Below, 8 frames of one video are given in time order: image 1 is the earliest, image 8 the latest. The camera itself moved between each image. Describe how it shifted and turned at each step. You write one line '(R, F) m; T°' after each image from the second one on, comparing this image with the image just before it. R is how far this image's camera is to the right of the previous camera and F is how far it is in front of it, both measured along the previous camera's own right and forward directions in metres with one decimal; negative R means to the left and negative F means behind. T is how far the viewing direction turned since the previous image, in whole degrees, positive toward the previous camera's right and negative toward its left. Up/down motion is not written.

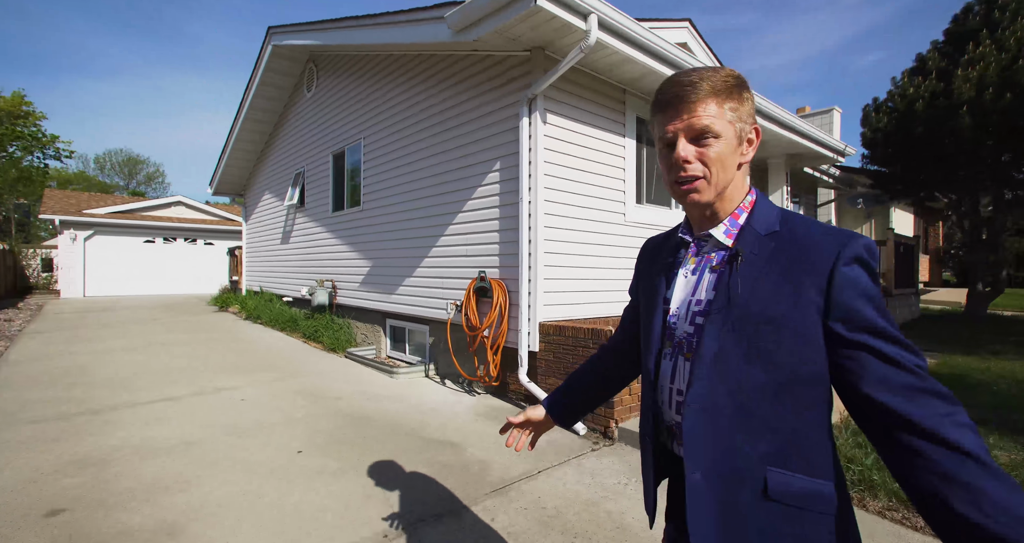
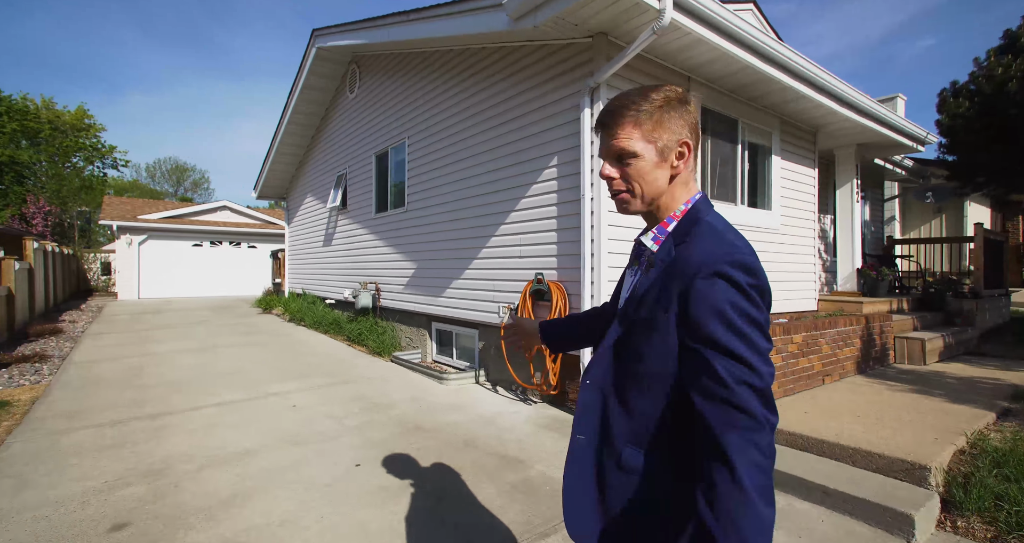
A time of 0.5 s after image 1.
(-0.2, +0.2) m; -4°
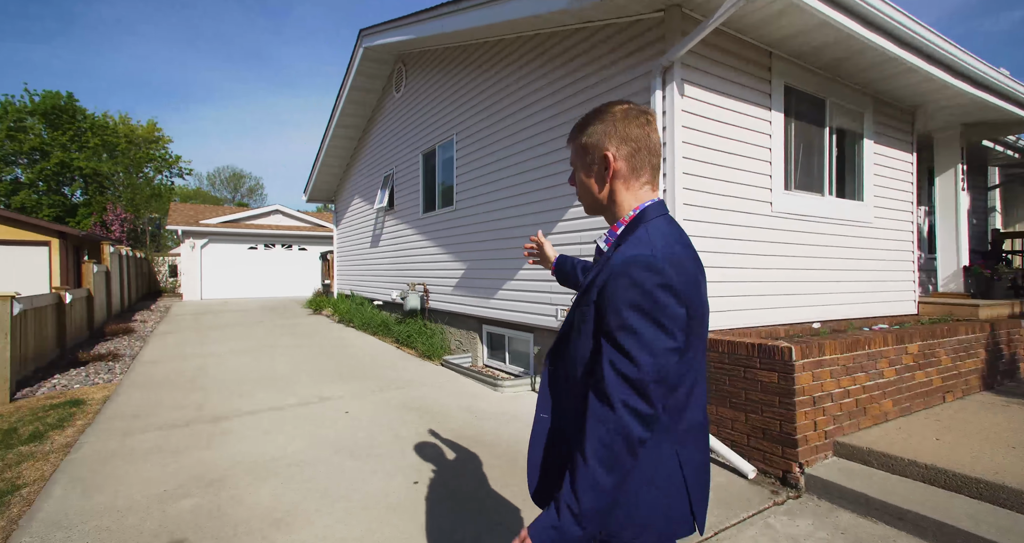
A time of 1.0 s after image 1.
(-0.2, +0.3) m; -5°
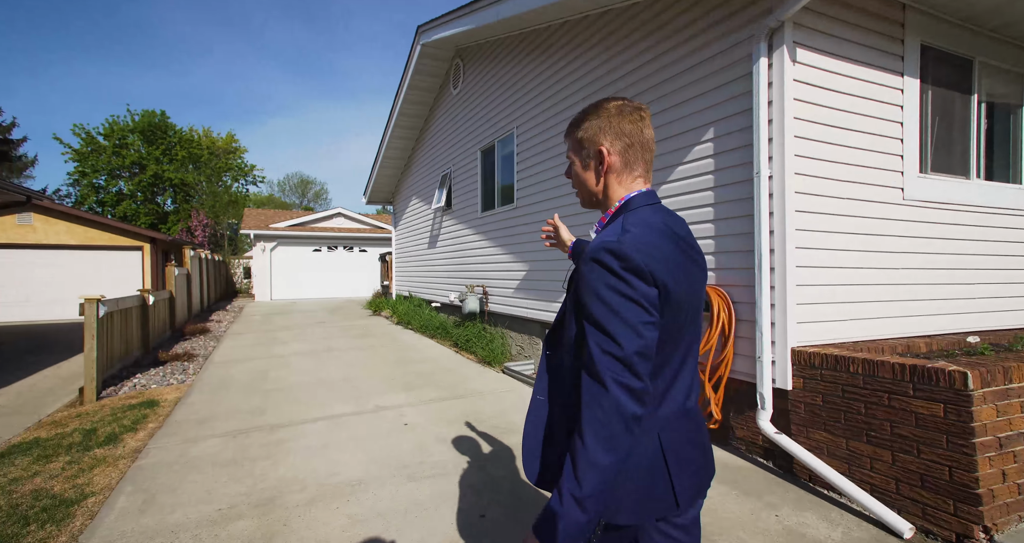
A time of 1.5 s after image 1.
(-0.2, +0.4) m; -7°
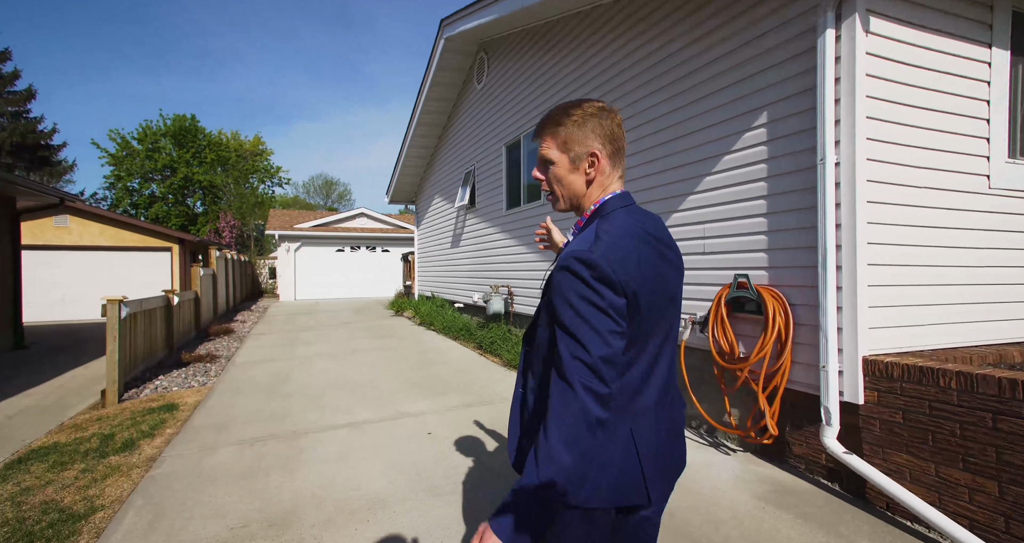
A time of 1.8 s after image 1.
(-0.1, +0.3) m; -3°
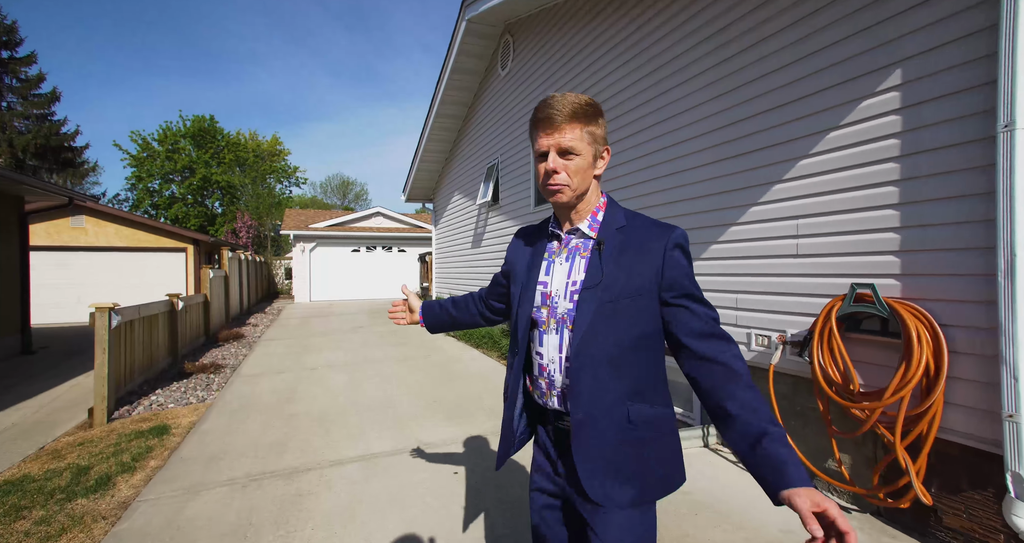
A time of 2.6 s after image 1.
(-0.2, +0.6) m; -2°
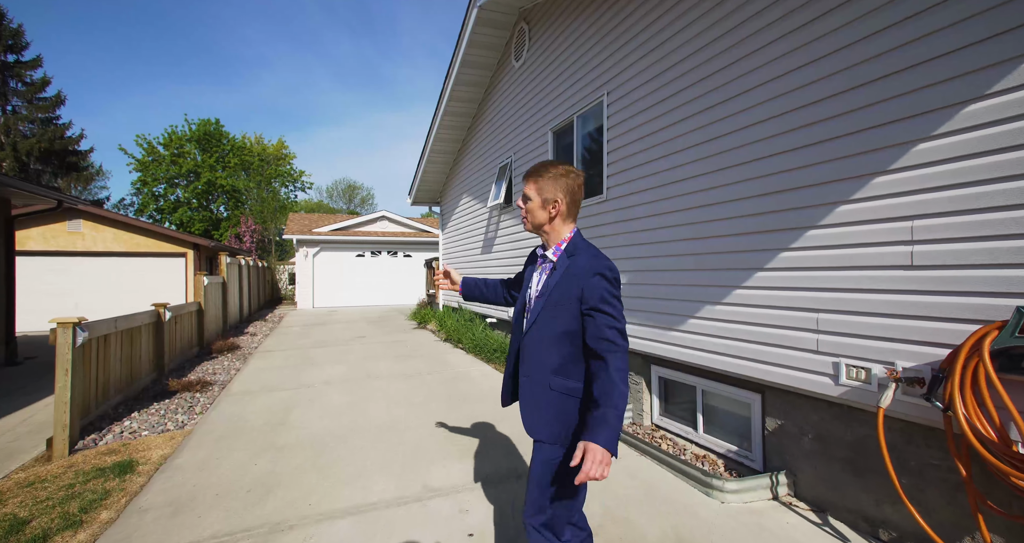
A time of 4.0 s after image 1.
(-0.1, +0.6) m; -1°
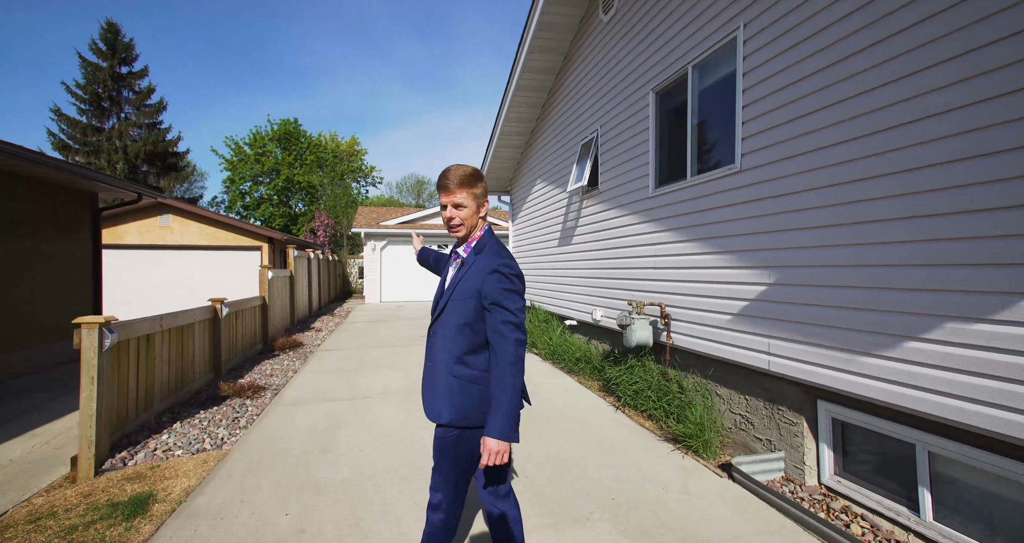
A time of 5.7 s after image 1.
(-0.3, +1.0) m; -8°
